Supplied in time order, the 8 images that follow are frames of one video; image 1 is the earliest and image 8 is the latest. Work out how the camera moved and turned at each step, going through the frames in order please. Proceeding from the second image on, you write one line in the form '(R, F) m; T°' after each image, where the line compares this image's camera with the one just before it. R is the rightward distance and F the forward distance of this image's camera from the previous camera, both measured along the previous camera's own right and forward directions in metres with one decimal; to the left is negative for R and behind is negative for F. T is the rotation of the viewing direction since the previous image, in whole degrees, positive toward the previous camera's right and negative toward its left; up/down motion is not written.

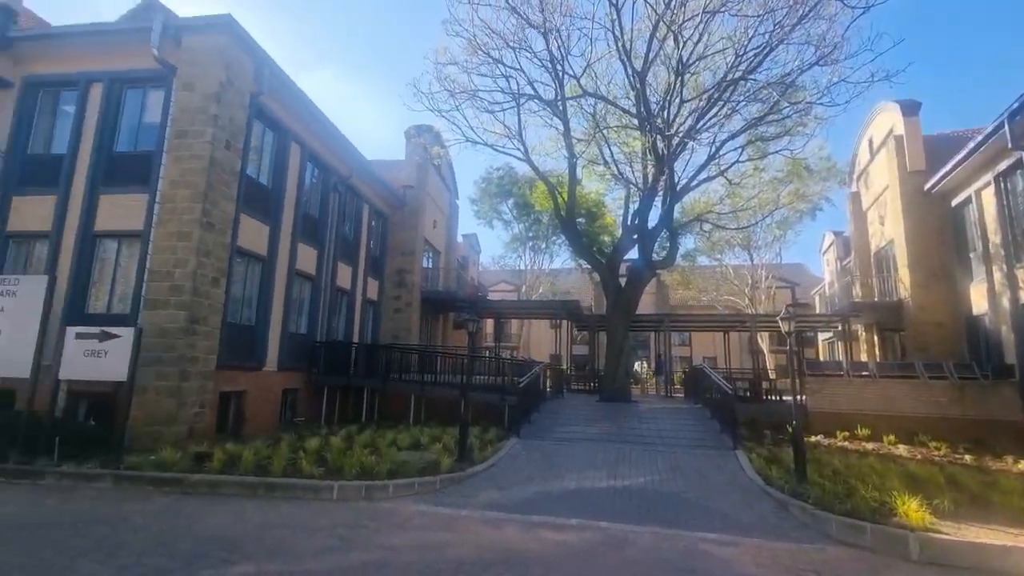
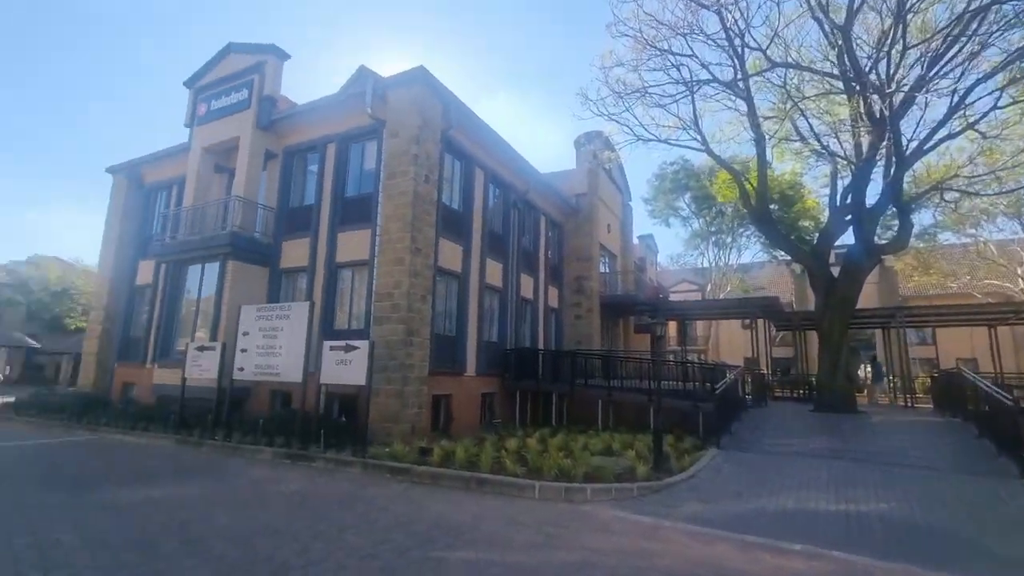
(-0.1, -0.1) m; -20°
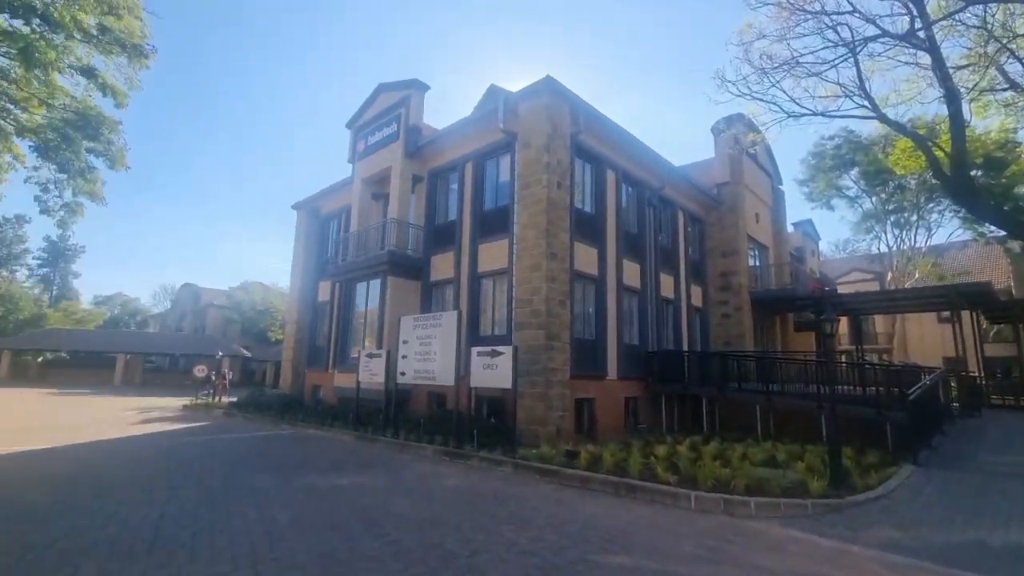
(-0.1, 0.0) m; -16°
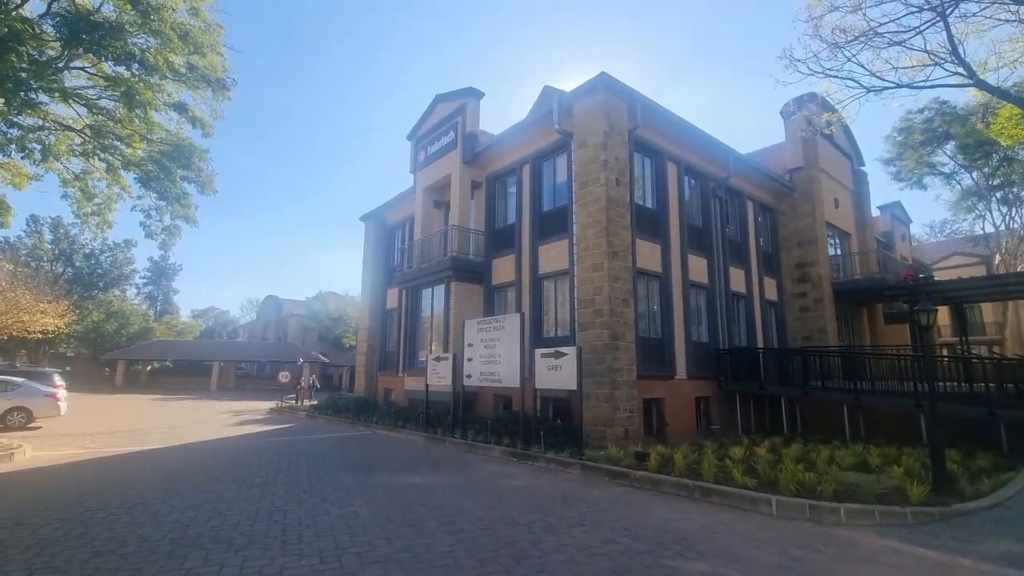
(0.0, 0.0) m; -7°
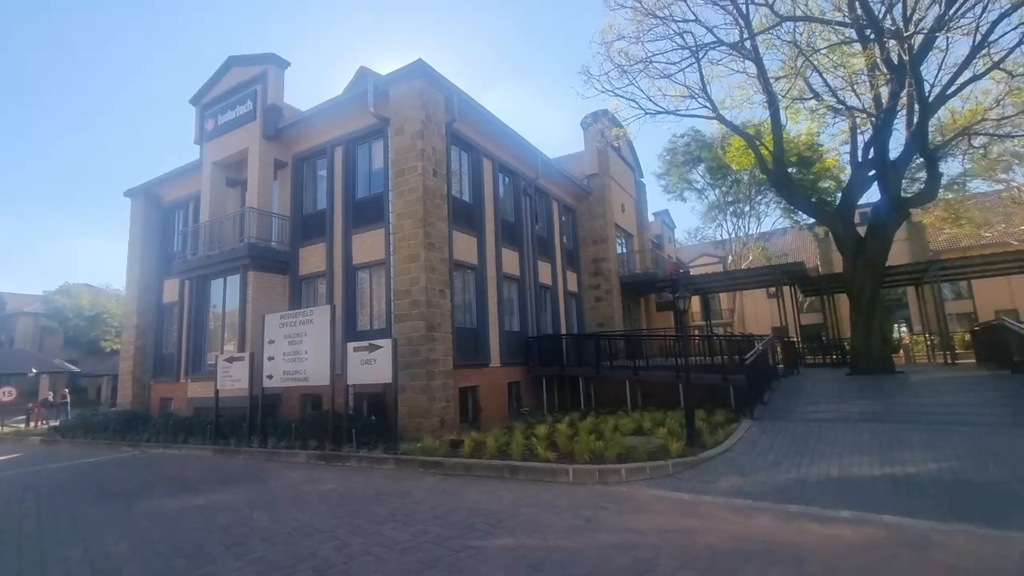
(+0.1, +0.1) m; +21°
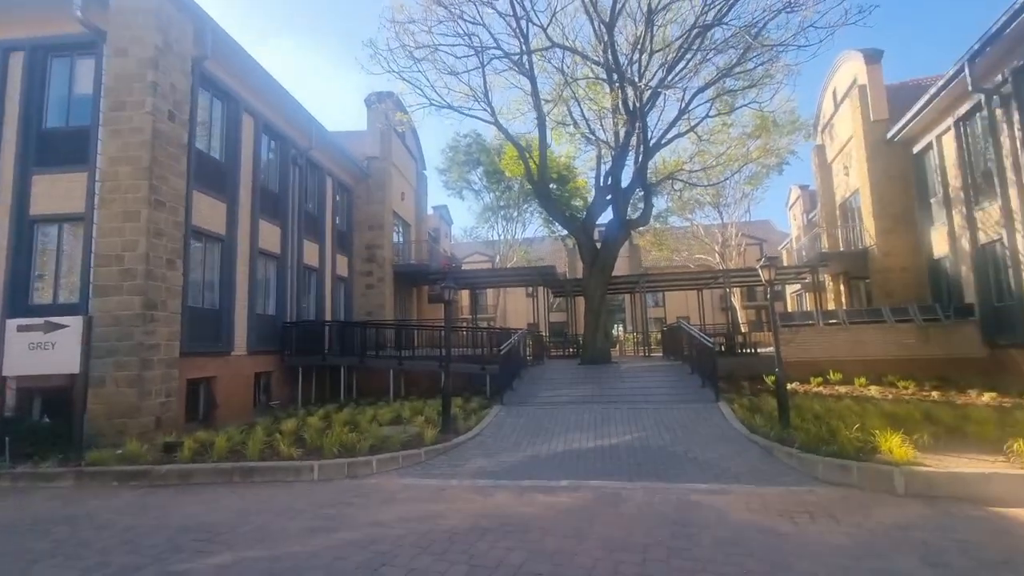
(+0.2, +0.2) m; +26°
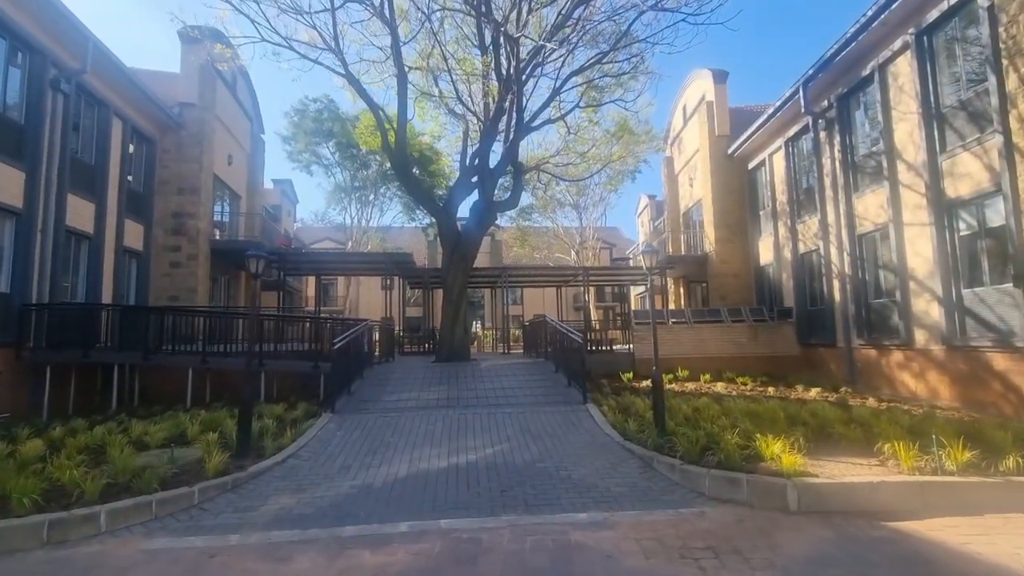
(+0.3, +1.7) m; +16°
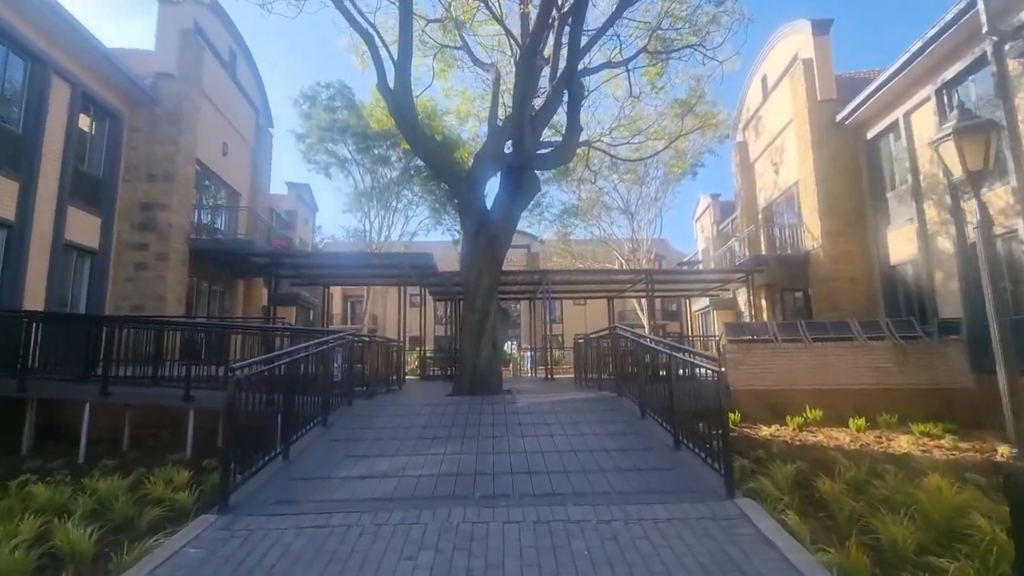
(-0.3, +4.2) m; -4°
